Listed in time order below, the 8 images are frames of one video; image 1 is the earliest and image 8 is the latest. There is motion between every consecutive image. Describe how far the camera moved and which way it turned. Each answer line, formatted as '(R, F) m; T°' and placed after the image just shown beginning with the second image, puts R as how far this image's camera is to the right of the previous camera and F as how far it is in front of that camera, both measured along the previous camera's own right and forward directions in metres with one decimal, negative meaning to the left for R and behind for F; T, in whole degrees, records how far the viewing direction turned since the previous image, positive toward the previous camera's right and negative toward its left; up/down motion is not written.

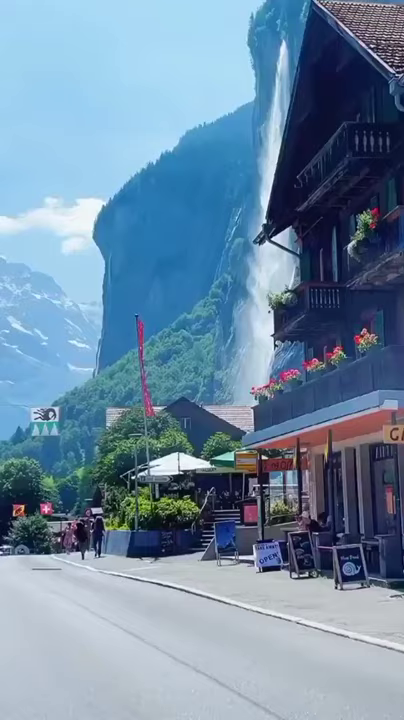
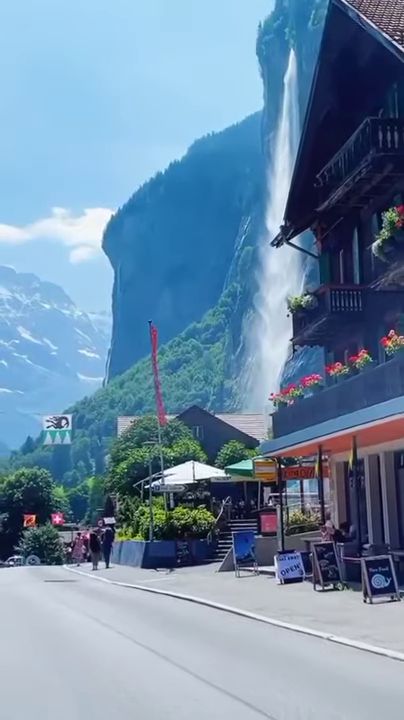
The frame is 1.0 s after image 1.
(-0.2, +0.7) m; -1°
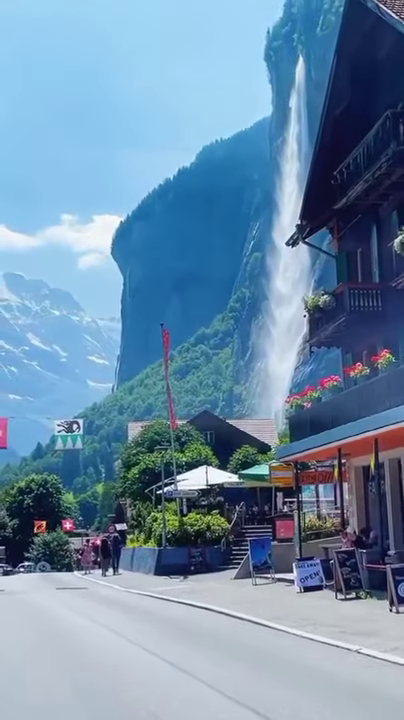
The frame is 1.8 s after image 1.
(-0.1, +0.6) m; -1°
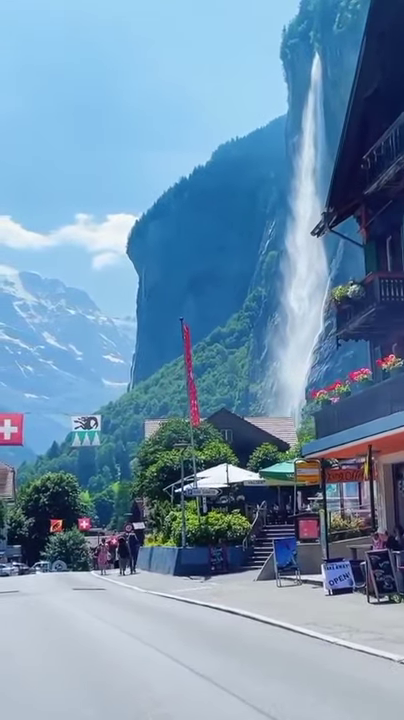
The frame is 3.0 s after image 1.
(-0.2, +0.9) m; -1°
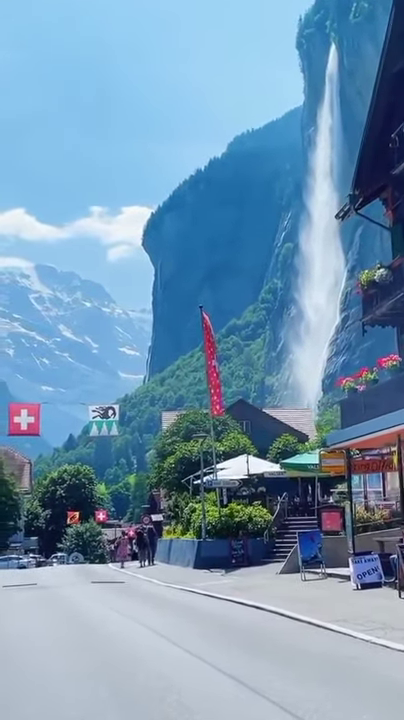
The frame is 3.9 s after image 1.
(-0.1, +0.7) m; -1°
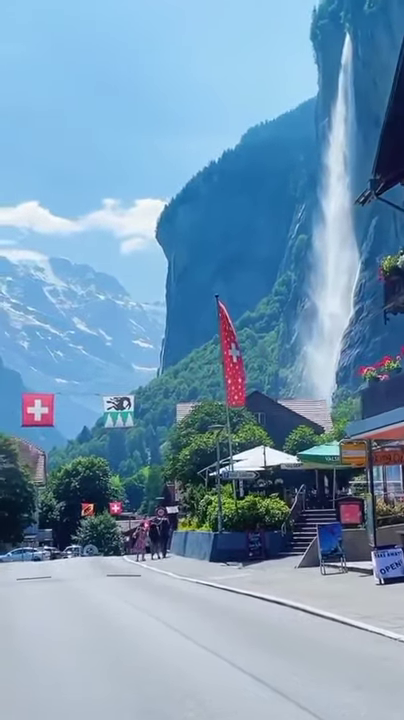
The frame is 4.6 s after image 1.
(-0.1, +0.6) m; -1°
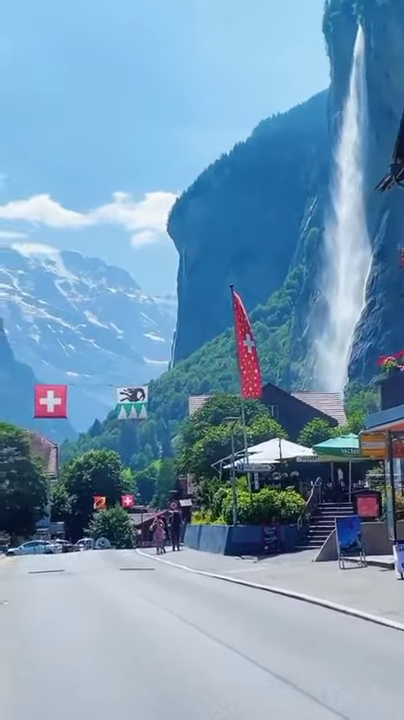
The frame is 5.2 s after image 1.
(-0.1, +0.5) m; -1°
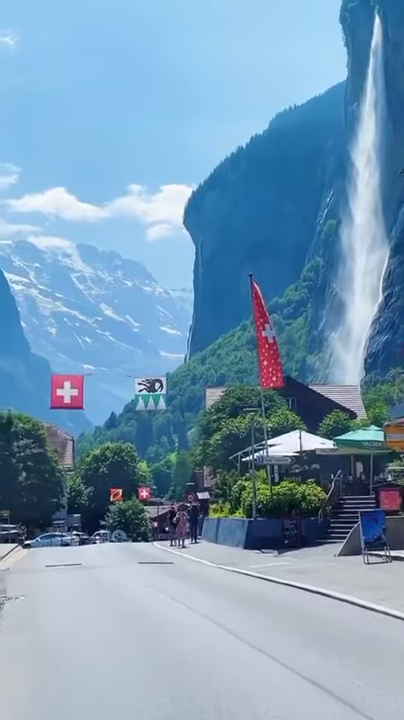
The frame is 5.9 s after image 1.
(-0.1, +0.6) m; -1°
